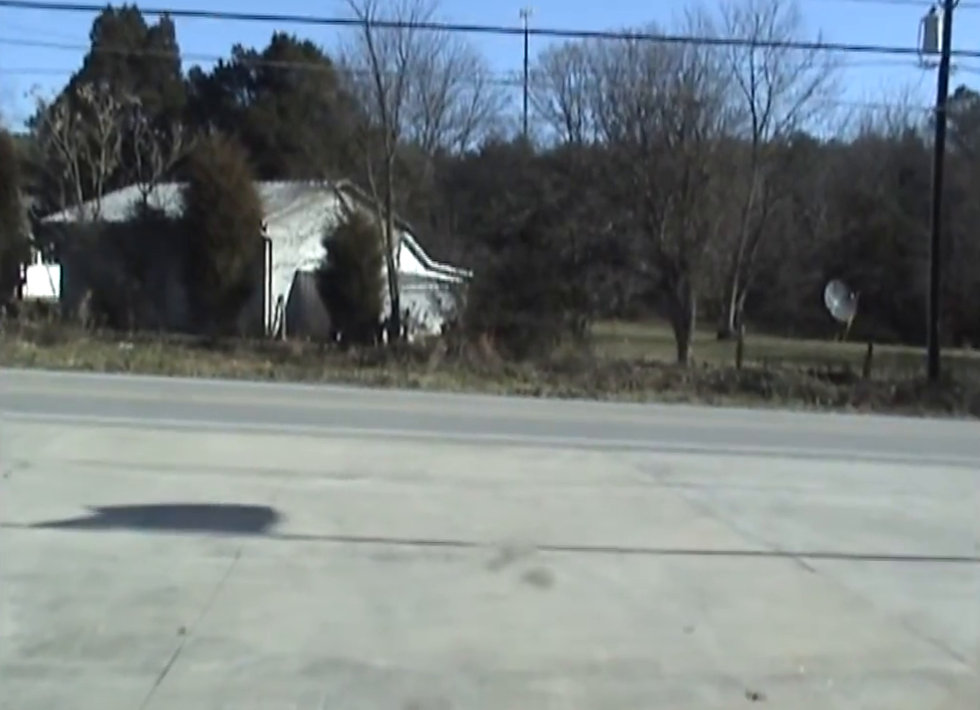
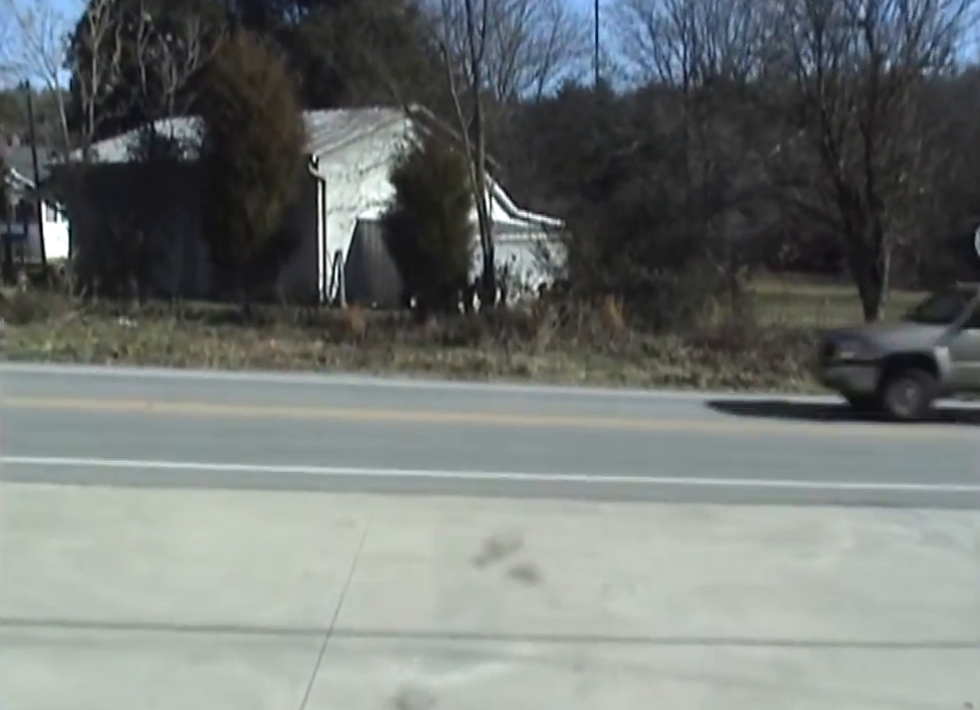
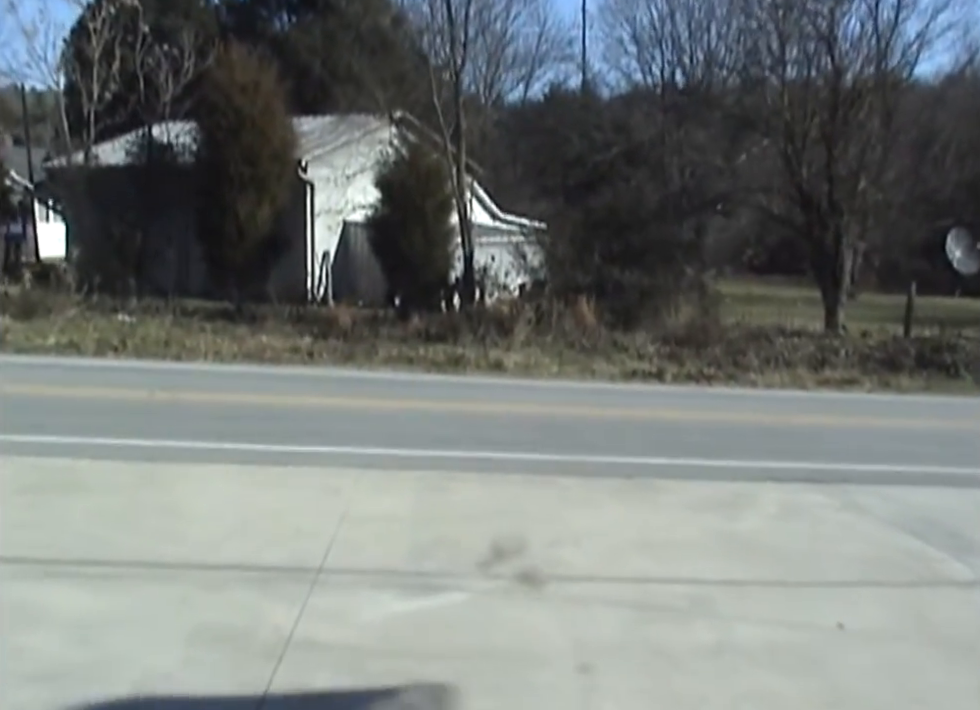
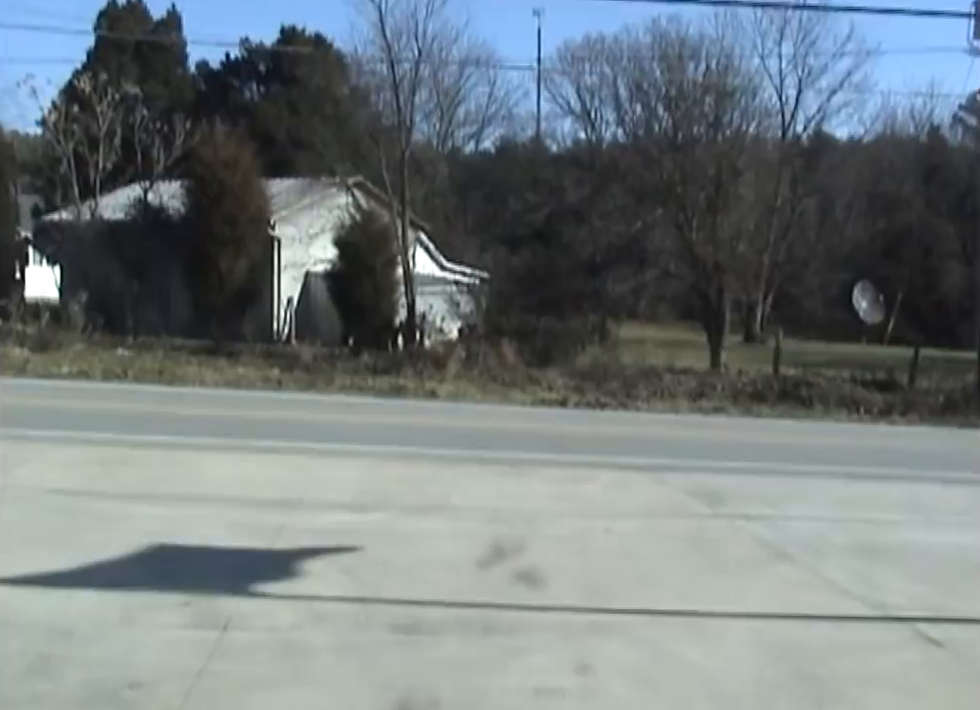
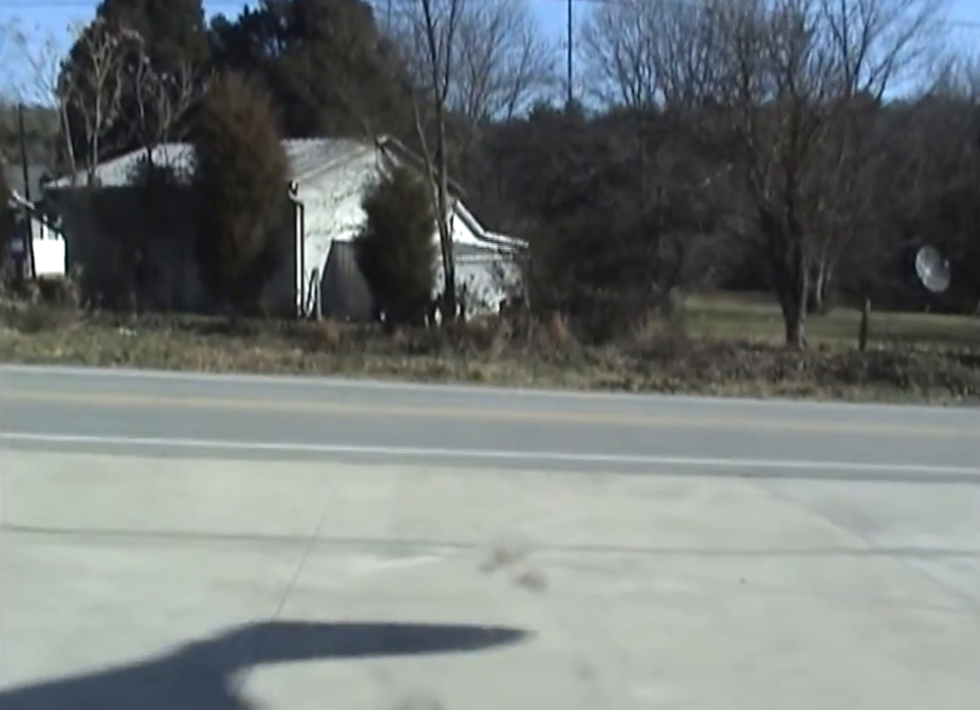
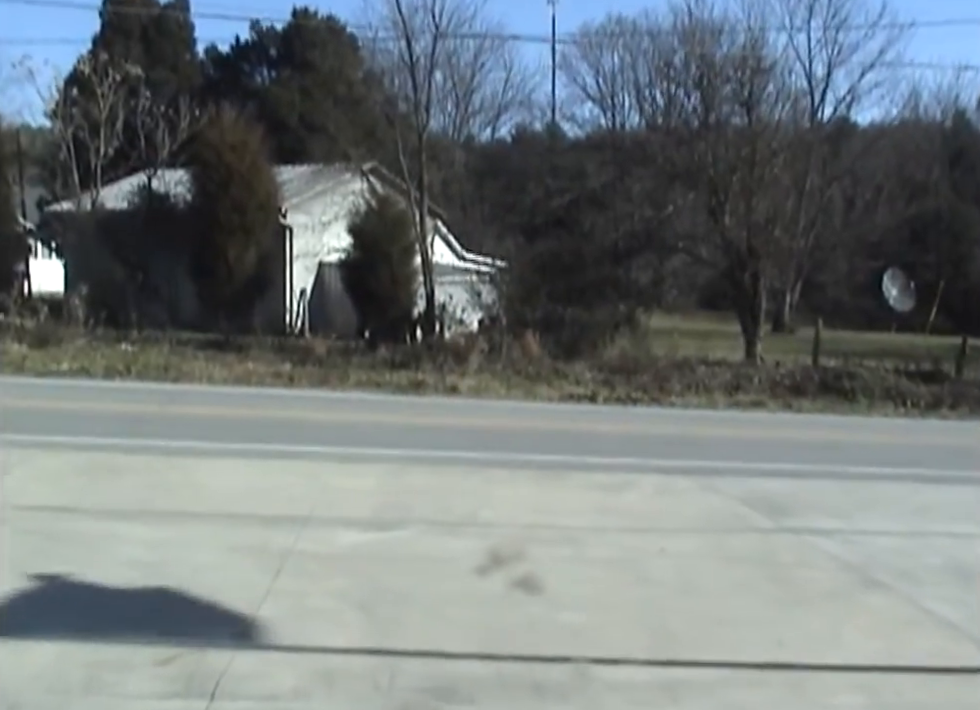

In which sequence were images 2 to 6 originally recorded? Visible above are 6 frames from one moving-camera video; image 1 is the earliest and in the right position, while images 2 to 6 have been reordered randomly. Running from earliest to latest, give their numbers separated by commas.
4, 6, 5, 3, 2
